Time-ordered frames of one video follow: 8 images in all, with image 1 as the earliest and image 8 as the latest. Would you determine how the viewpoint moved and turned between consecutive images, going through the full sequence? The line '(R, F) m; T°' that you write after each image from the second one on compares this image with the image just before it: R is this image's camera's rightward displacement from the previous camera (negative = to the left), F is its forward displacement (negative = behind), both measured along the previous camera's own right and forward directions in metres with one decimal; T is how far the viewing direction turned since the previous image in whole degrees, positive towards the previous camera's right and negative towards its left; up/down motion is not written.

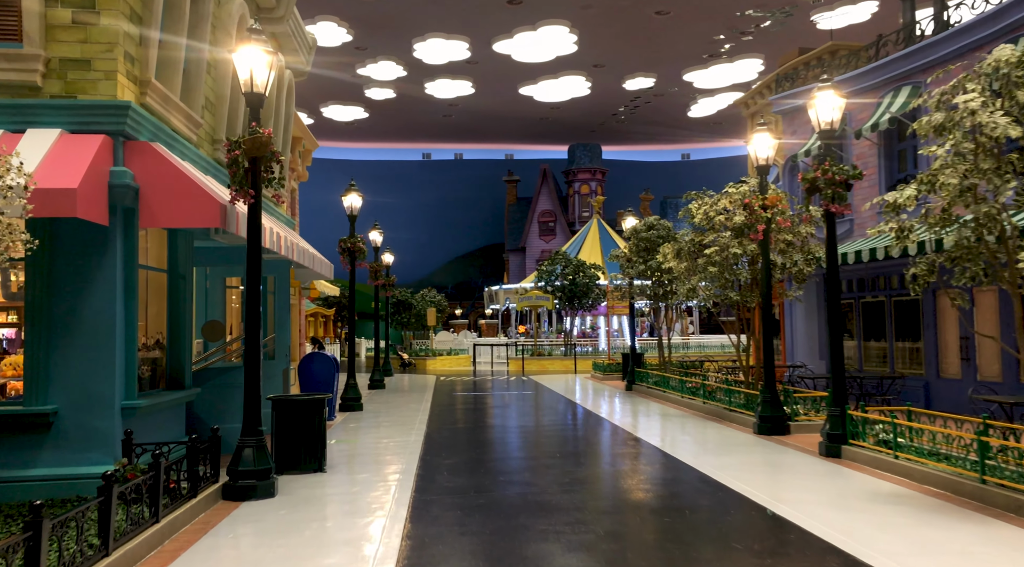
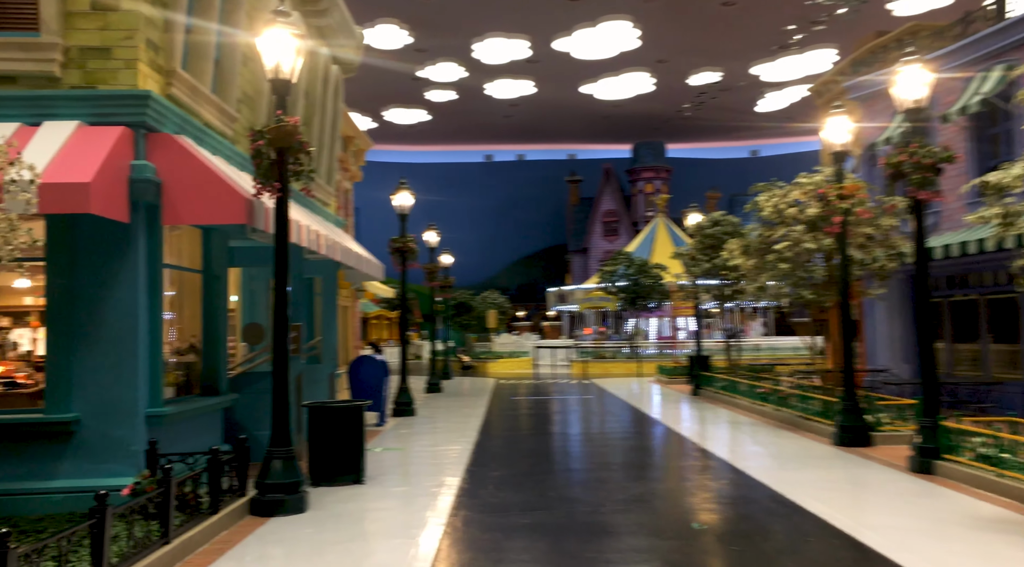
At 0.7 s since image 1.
(+0.2, +0.9) m; -4°
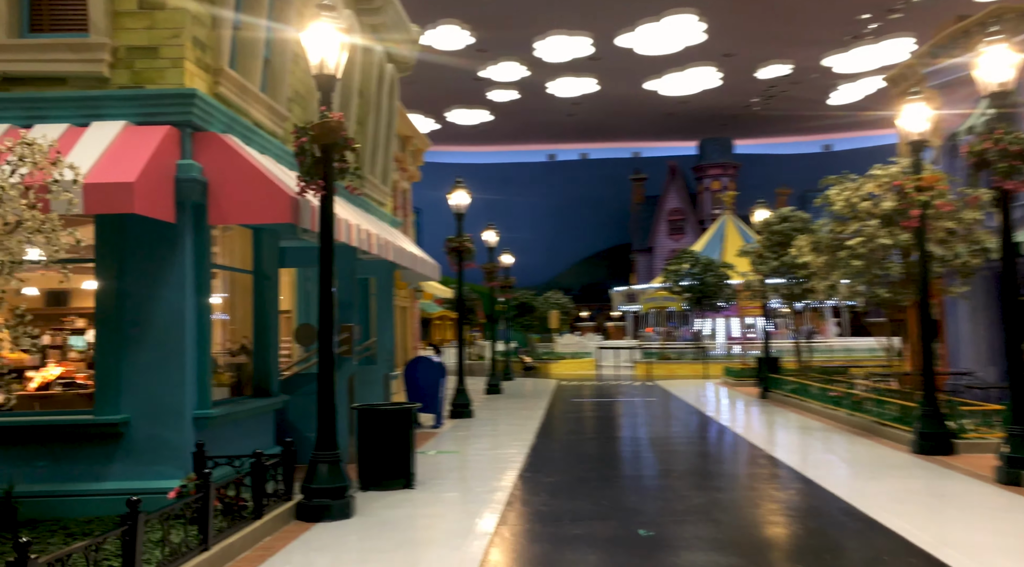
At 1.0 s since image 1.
(+0.1, +0.4) m; -4°
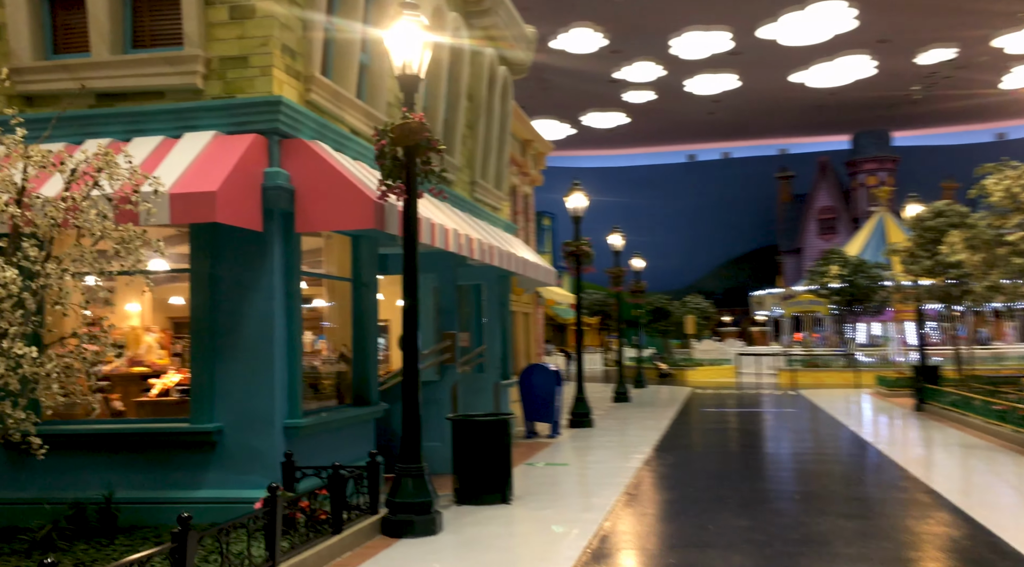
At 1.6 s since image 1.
(+0.5, +0.5) m; -9°
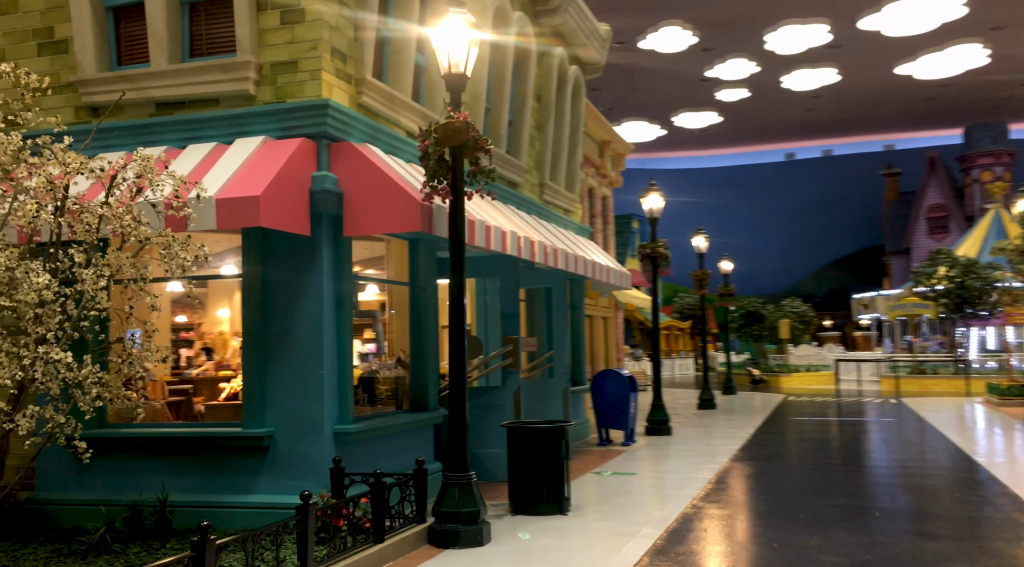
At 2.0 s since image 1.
(+0.4, +0.3) m; -6°
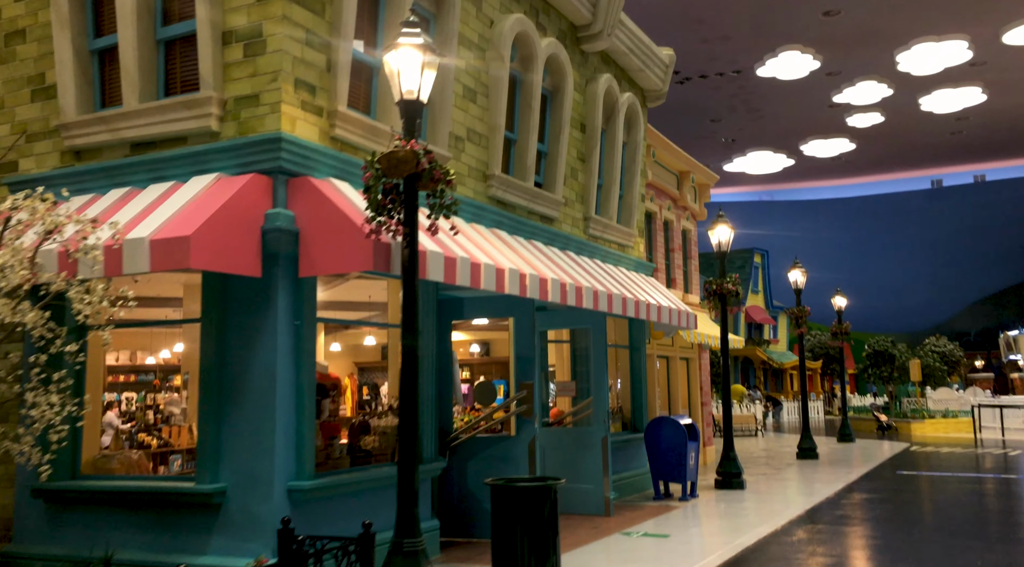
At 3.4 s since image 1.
(+1.5, +1.0) m; -9°
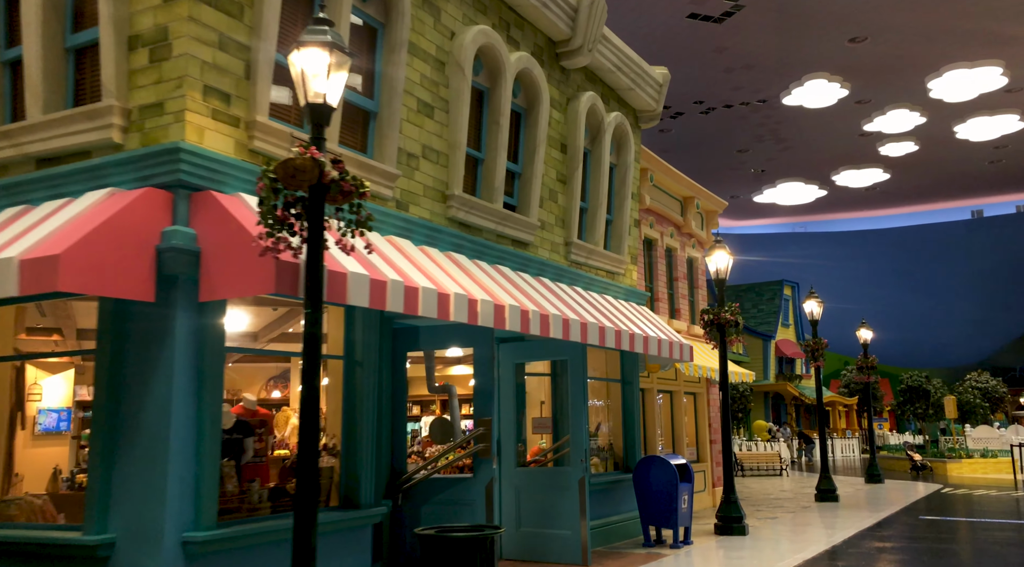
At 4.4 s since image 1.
(+0.9, +1.0) m; -2°
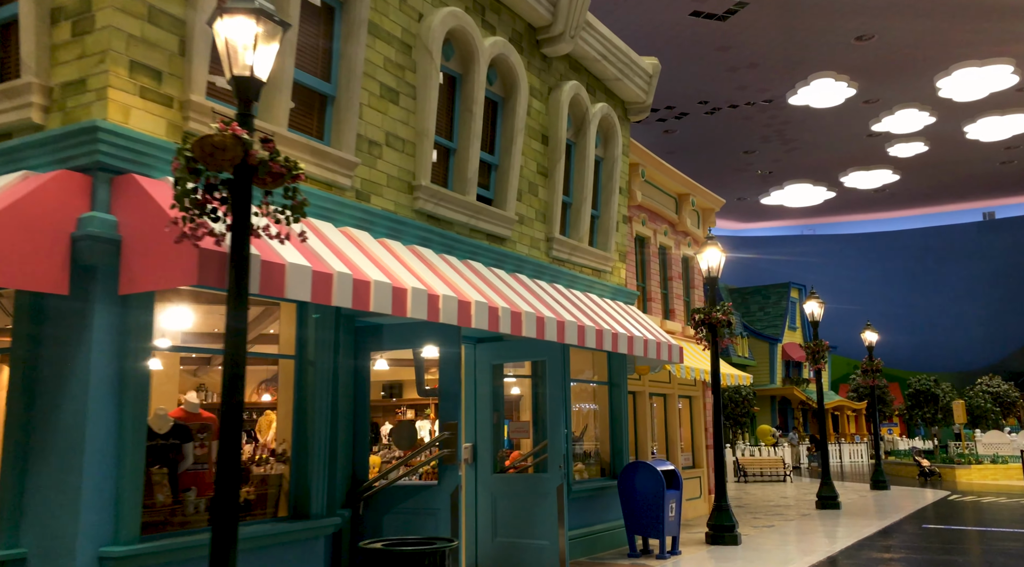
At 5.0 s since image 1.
(+0.5, +0.7) m; -1°
